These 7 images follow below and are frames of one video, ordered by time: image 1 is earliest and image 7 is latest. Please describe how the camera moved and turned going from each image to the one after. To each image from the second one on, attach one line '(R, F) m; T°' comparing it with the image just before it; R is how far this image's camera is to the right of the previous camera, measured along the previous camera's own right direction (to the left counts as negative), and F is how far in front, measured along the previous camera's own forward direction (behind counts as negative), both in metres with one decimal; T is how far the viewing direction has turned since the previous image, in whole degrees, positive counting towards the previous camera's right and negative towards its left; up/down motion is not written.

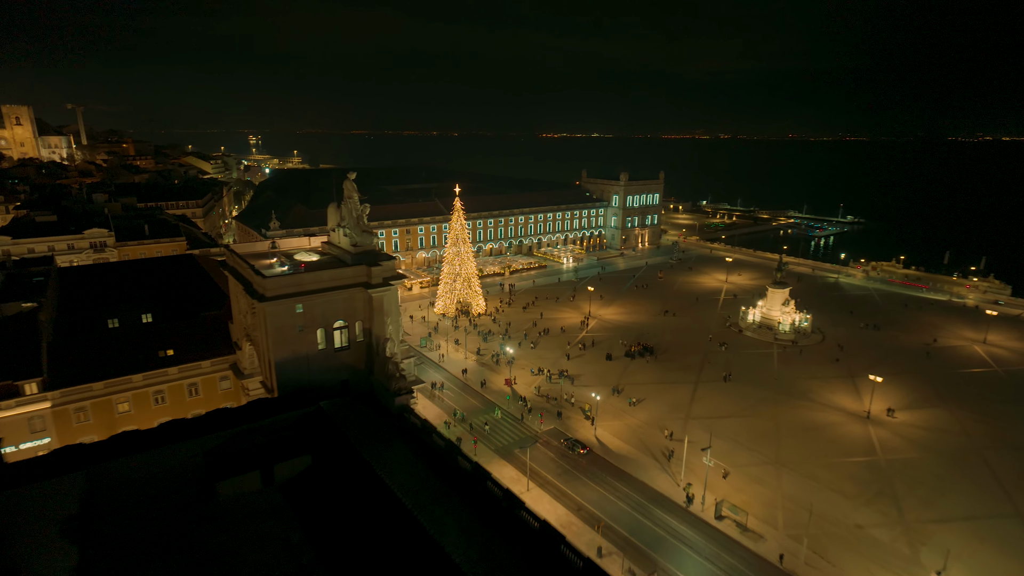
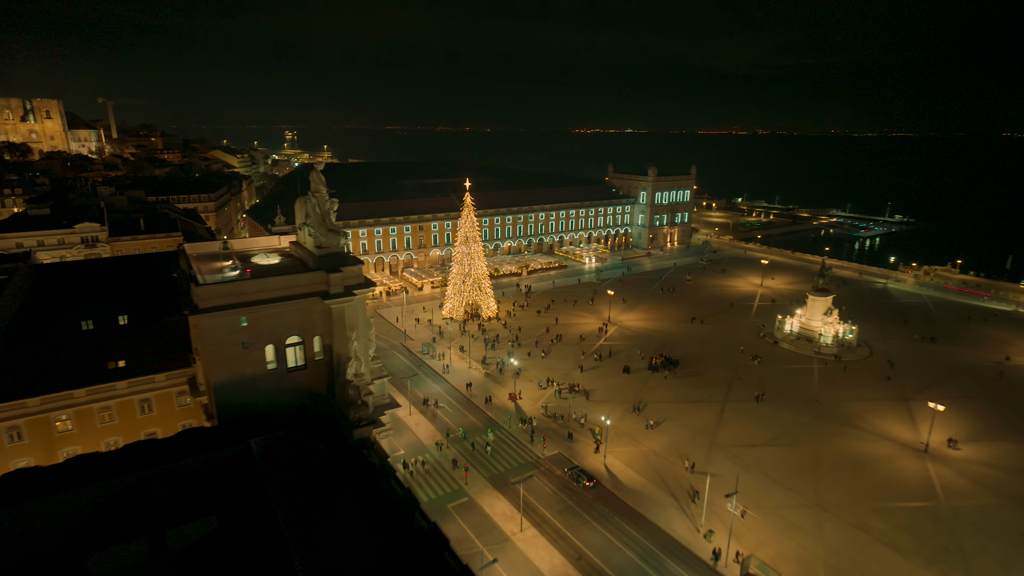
(+2.2, +5.4) m; -3°
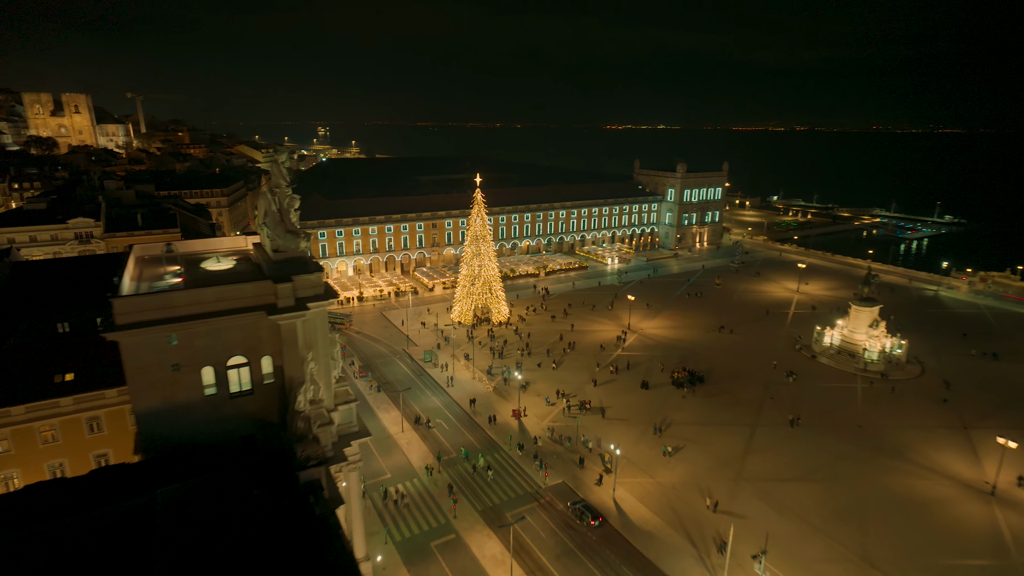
(+1.9, +4.7) m; -3°
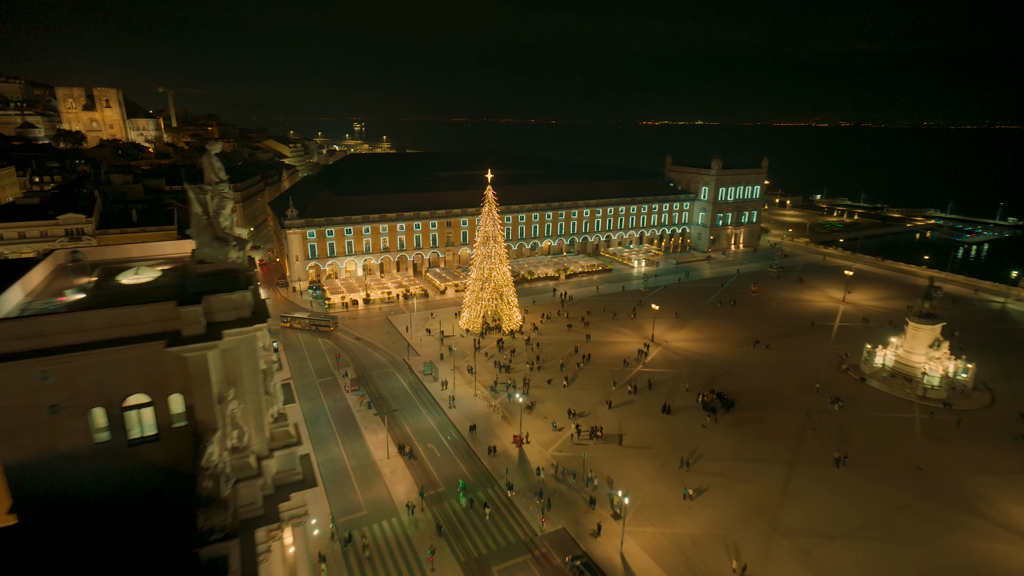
(+2.1, +5.3) m; -3°
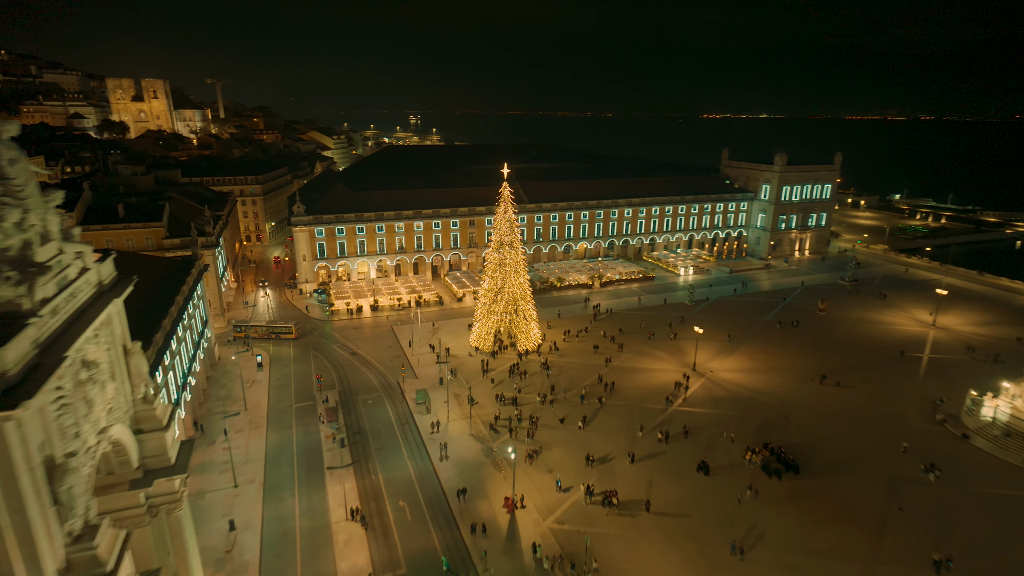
(+3.1, +8.5) m; -5°
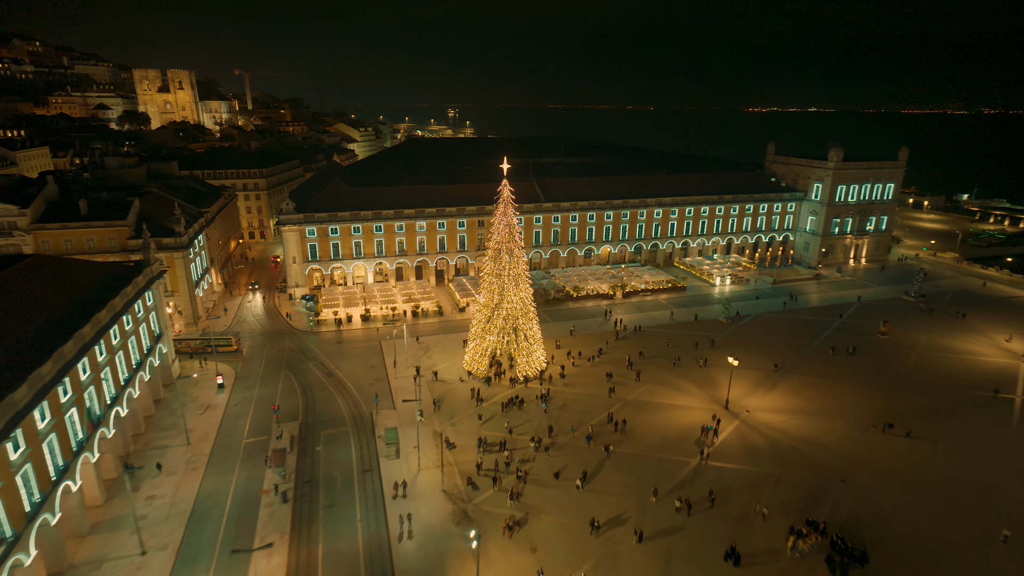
(+2.9, +7.8) m; -4°
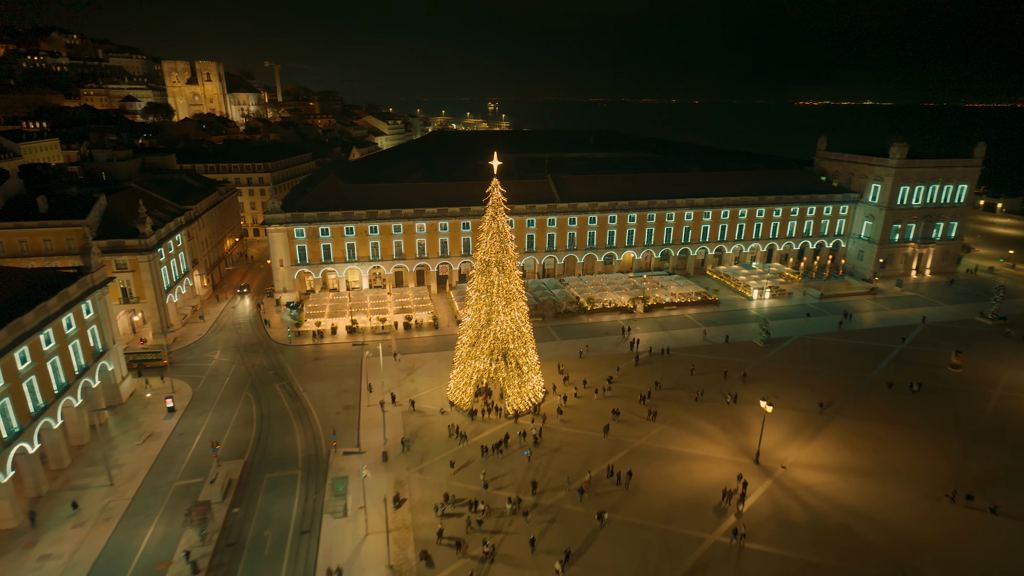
(+3.2, +6.9) m; -4°
